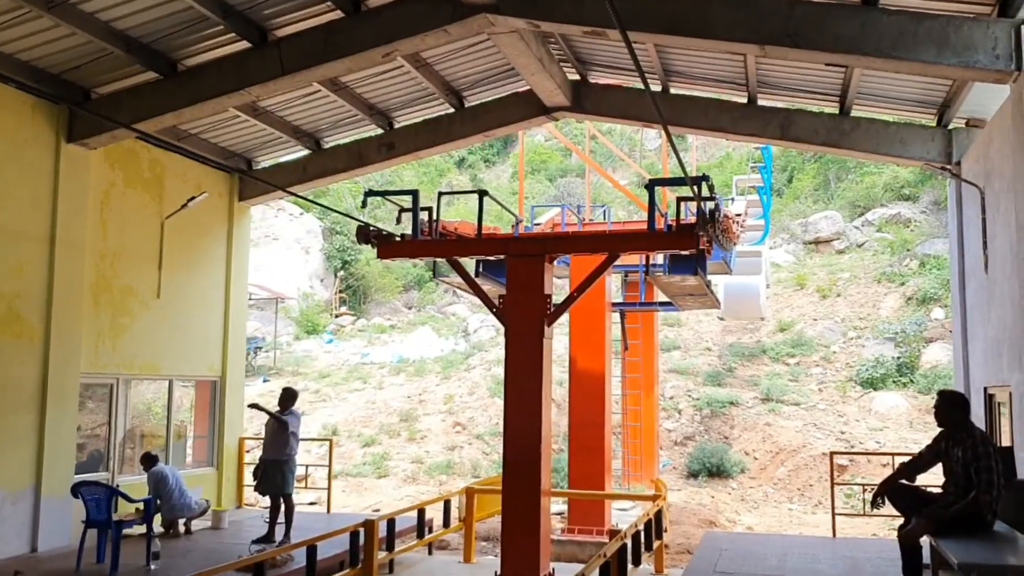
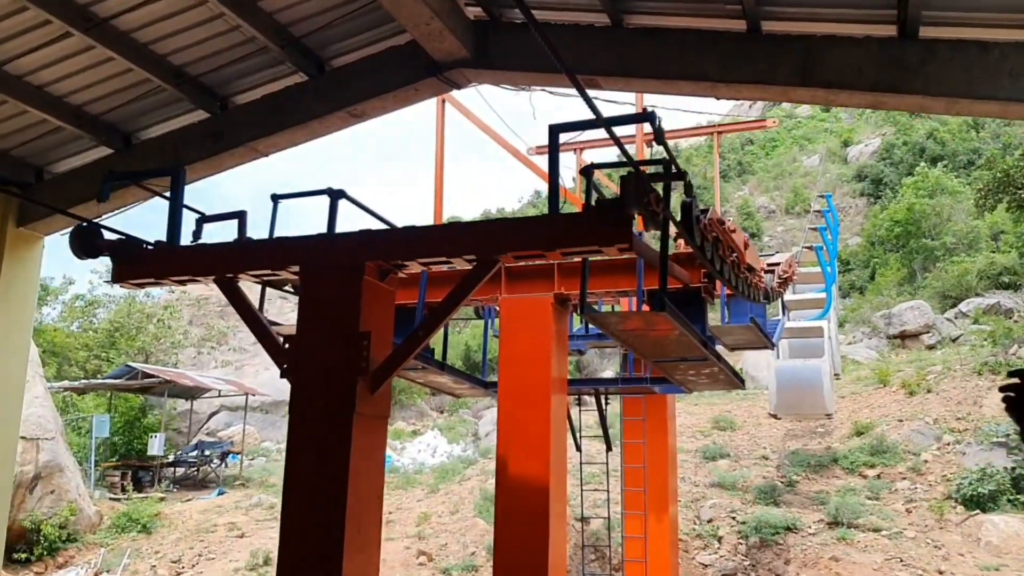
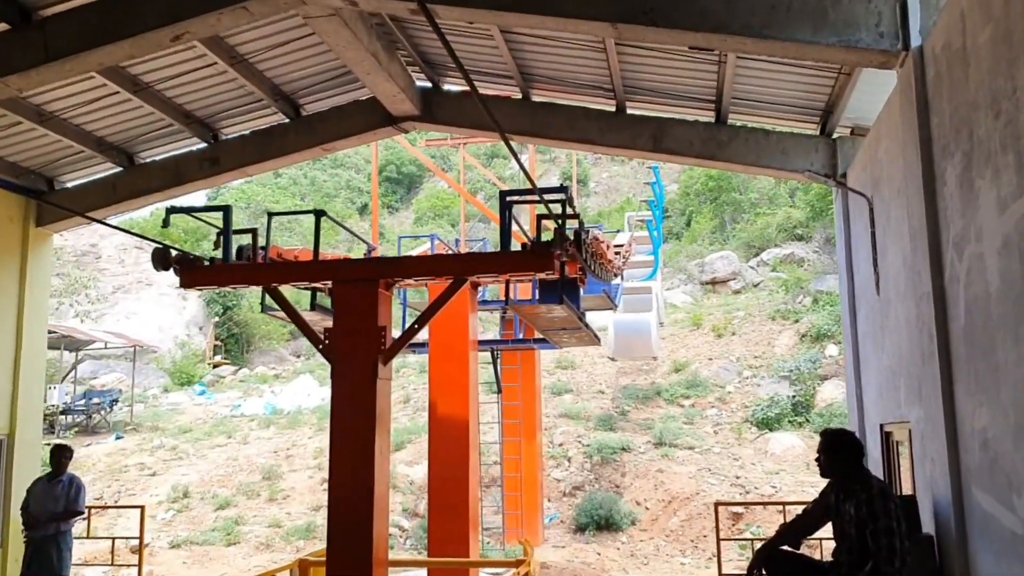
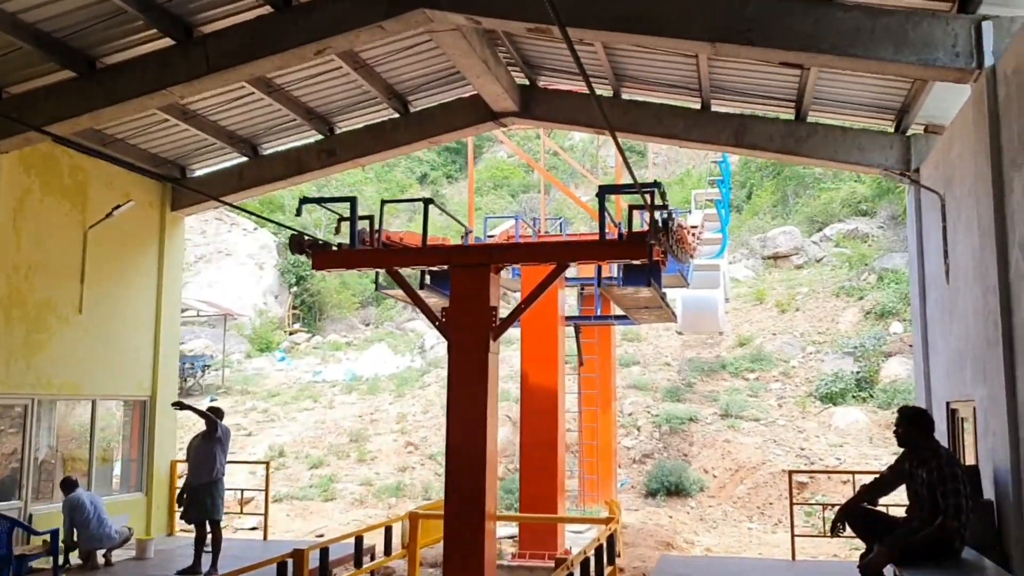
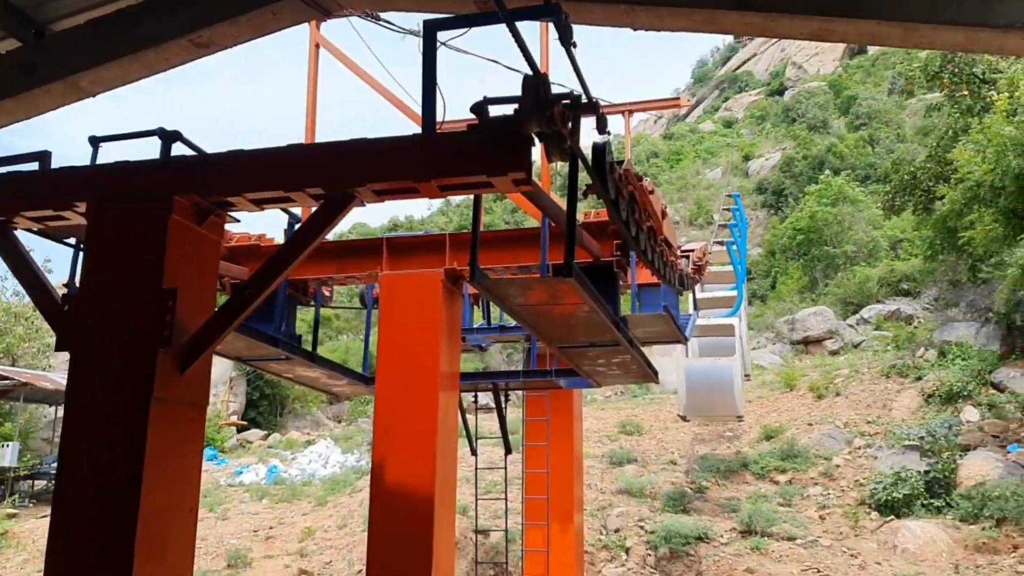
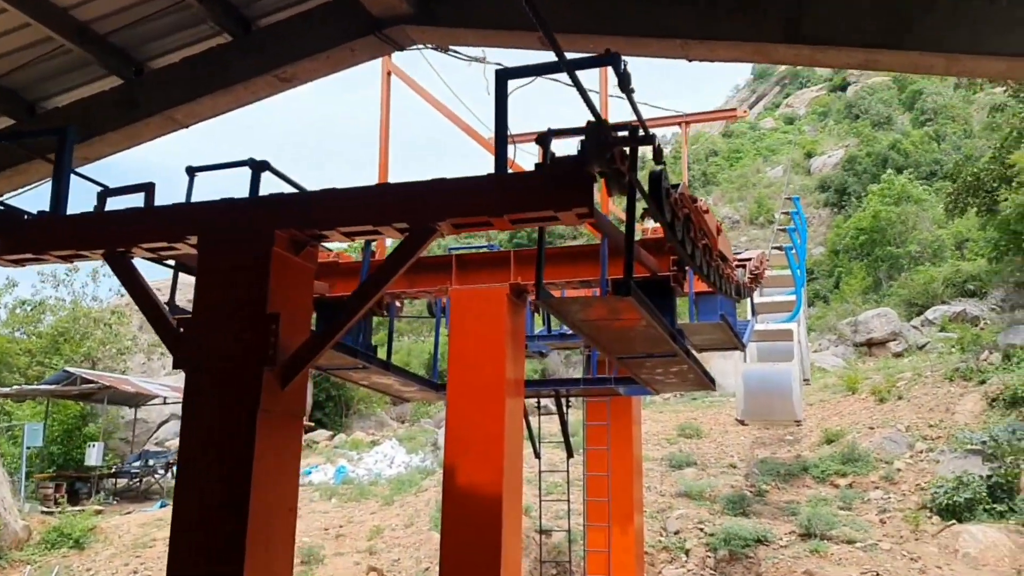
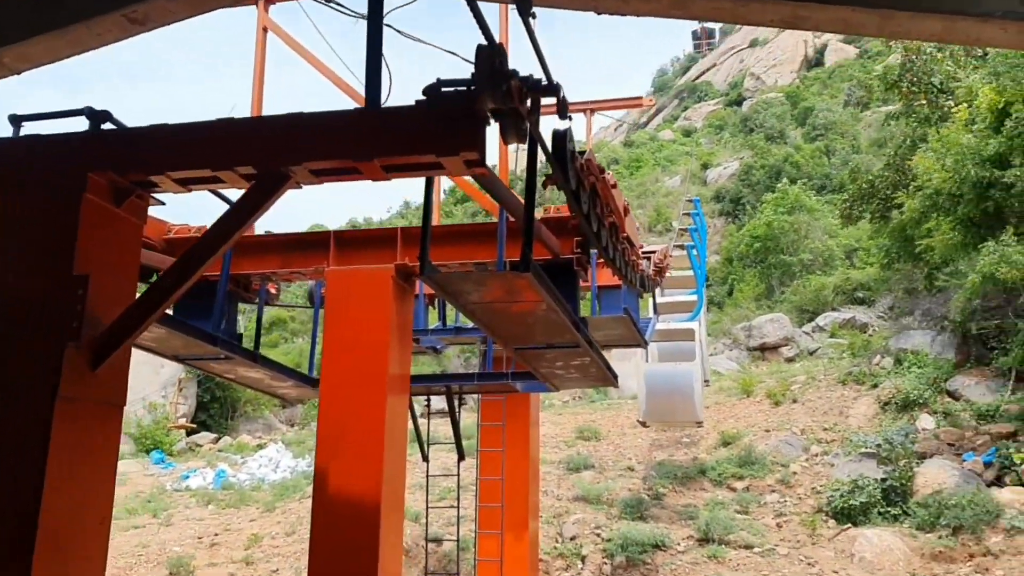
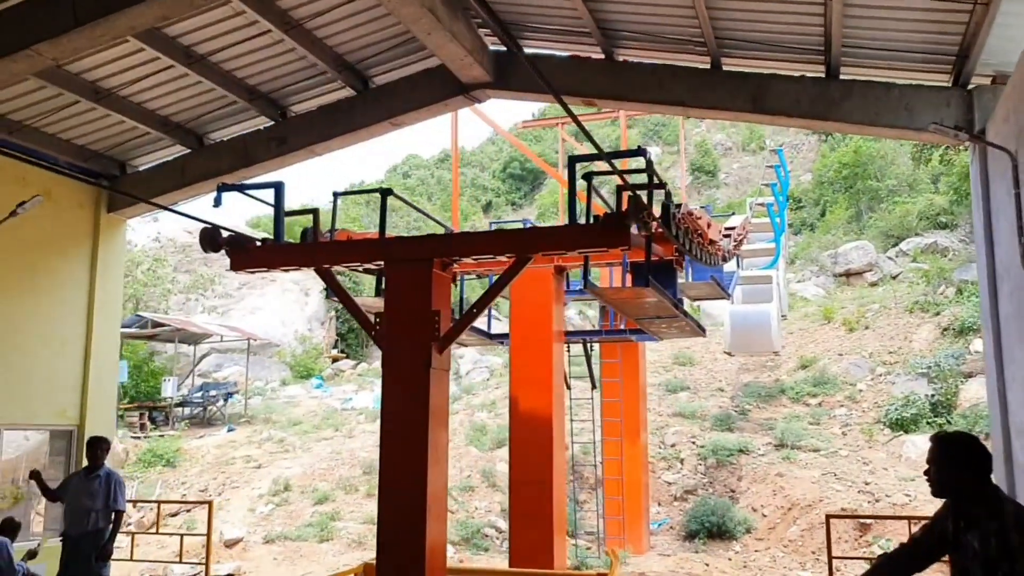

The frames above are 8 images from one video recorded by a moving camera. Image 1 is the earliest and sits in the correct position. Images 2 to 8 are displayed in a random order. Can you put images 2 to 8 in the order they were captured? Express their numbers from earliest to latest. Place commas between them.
4, 3, 8, 2, 6, 5, 7
